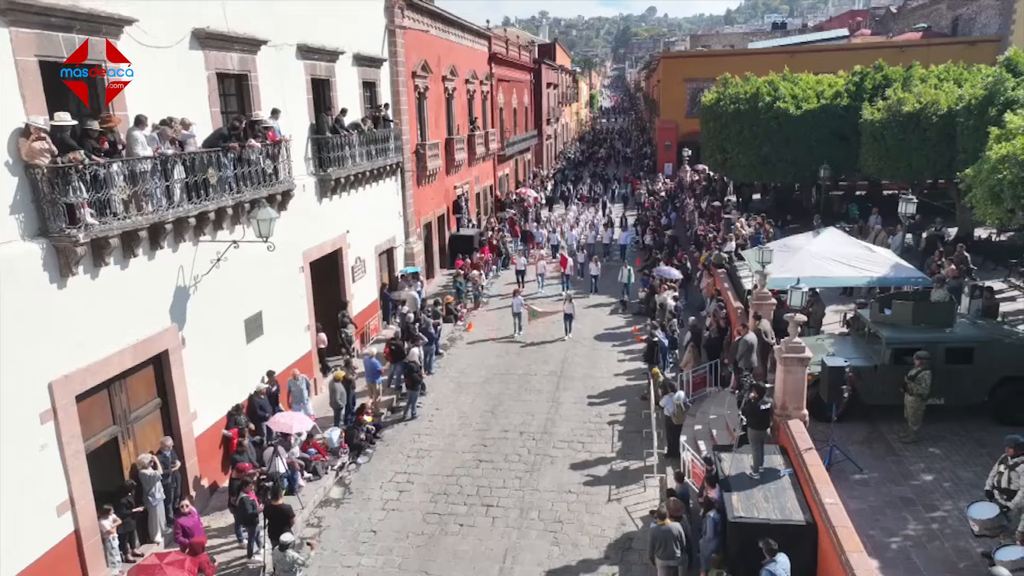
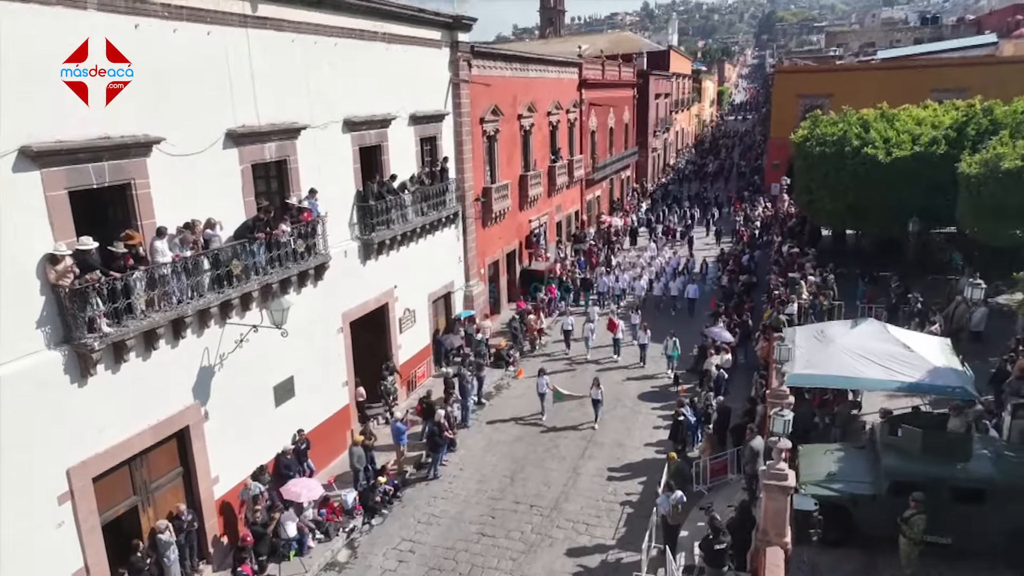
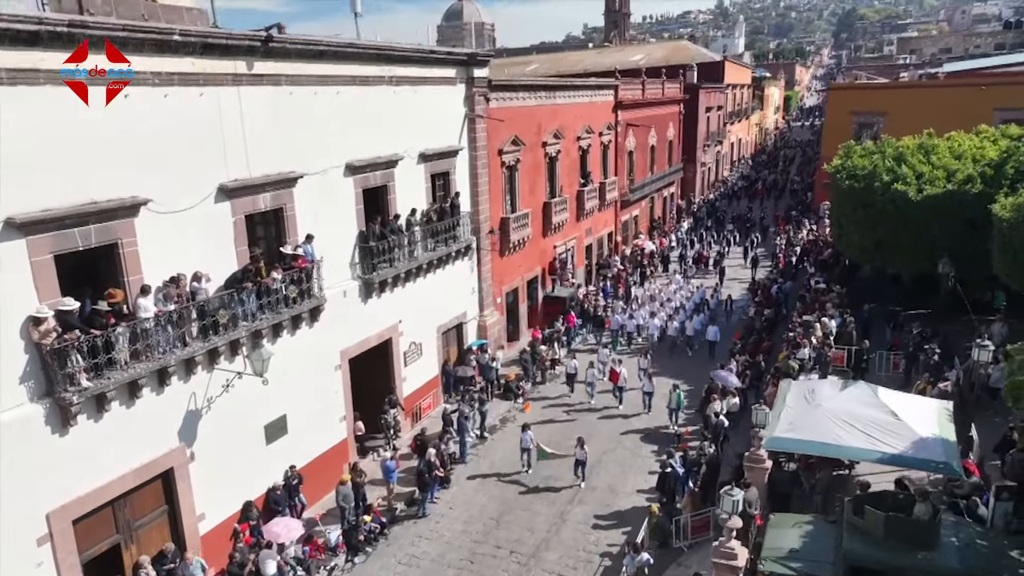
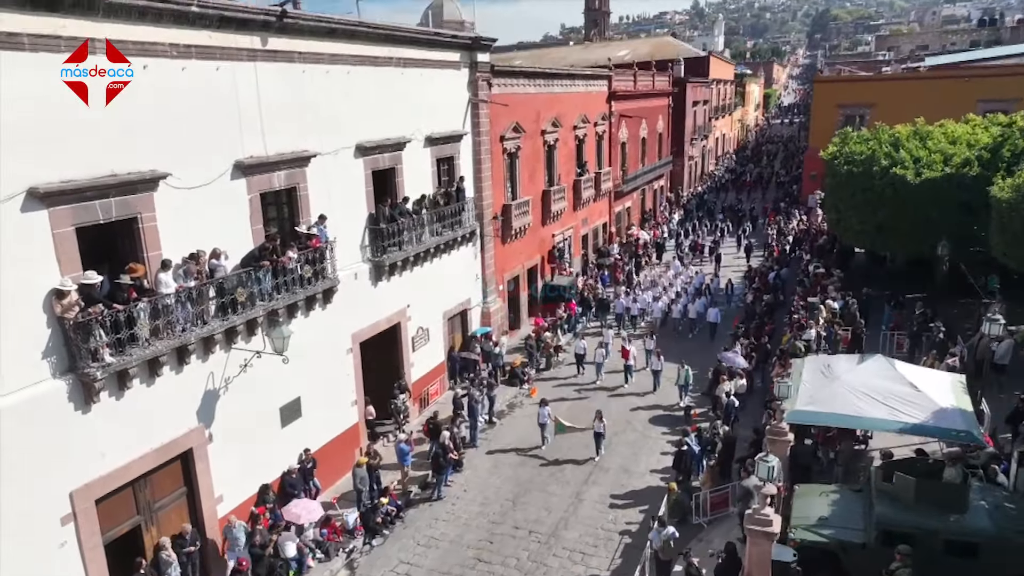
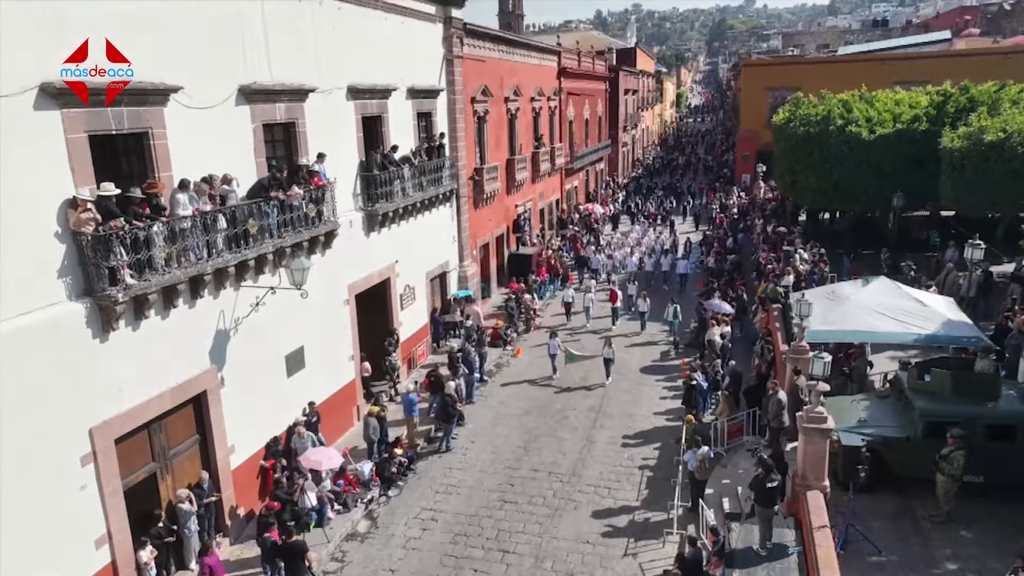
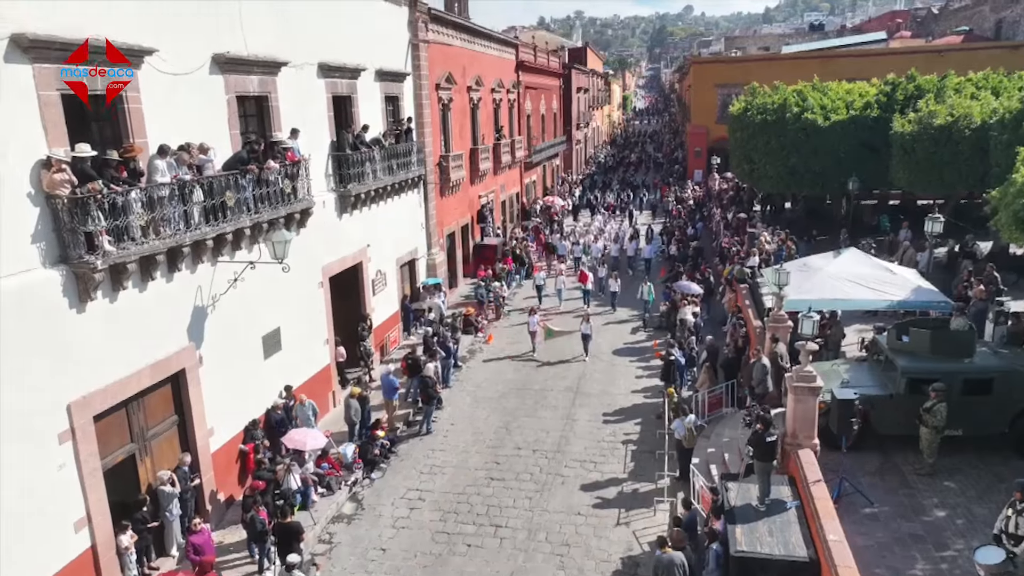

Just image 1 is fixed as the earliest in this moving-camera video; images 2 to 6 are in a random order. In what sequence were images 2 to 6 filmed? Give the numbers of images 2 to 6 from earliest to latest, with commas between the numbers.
6, 5, 2, 4, 3
